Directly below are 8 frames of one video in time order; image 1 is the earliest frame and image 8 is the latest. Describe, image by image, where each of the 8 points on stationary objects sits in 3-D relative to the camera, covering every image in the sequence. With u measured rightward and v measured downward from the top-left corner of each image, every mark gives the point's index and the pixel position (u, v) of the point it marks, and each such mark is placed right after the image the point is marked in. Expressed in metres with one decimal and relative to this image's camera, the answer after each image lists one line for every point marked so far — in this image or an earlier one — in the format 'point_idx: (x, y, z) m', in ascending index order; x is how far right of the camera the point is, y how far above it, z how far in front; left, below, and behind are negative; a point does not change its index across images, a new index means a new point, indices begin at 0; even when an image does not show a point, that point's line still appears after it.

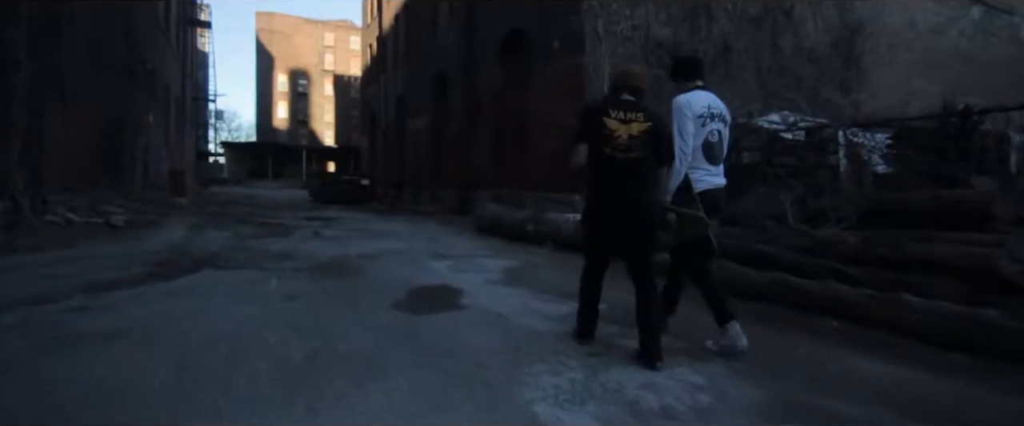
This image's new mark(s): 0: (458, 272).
0: (-0.8, -0.9, +8.0) m
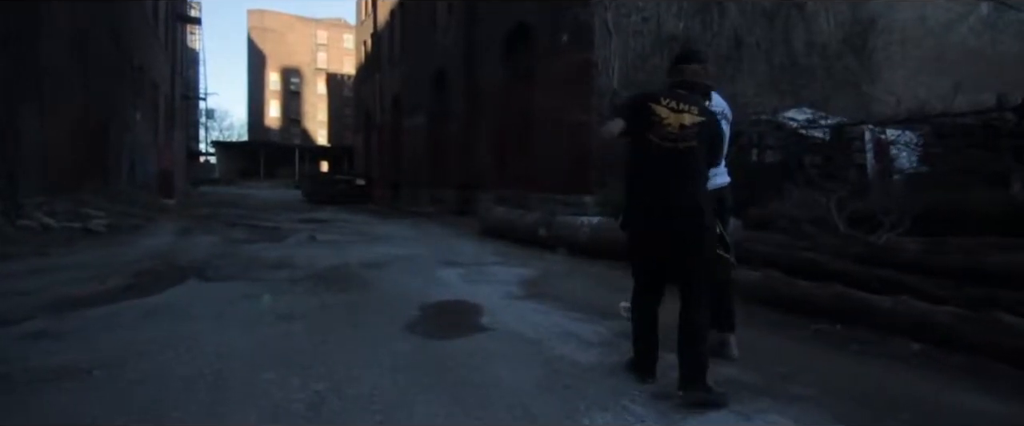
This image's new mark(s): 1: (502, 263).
0: (-0.5, -1.0, +7.2) m
1: (-0.1, -0.8, +9.0) m
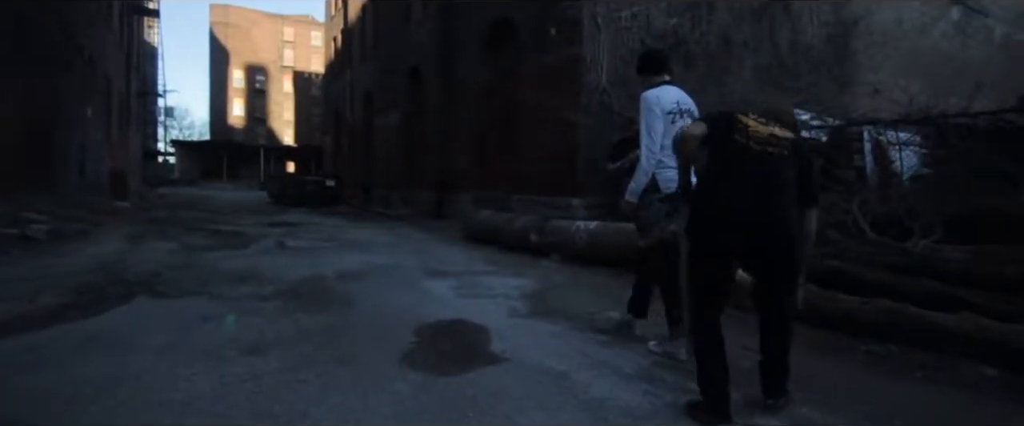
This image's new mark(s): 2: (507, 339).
0: (-0.5, -1.0, +6.4) m
1: (-0.2, -0.9, +8.3) m
2: (0.0, -1.1, +4.8) m
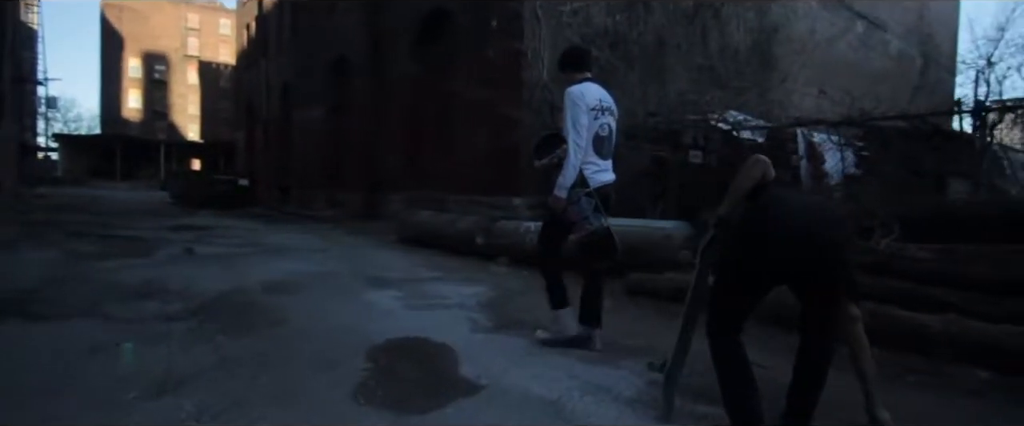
0: (-1.0, -1.0, +5.7) m
1: (-1.0, -0.9, +7.6) m
2: (-0.3, -1.1, +4.1) m
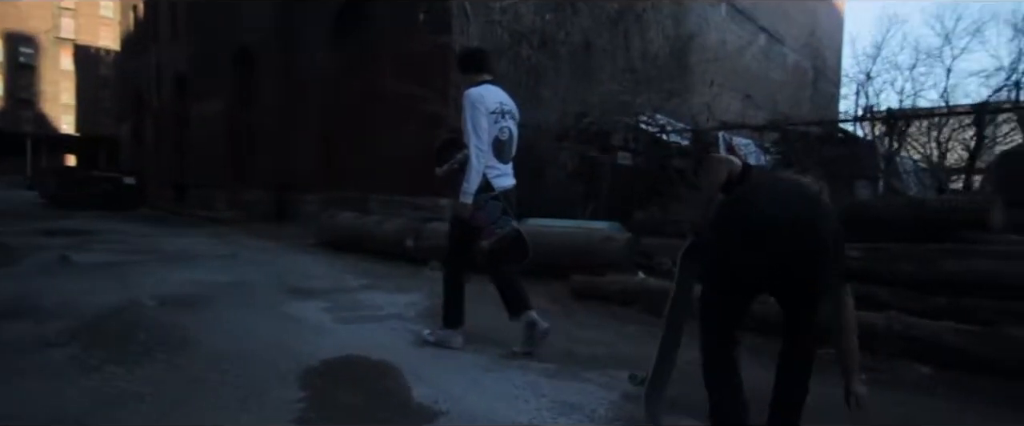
0: (-1.5, -1.1, +5.1) m
1: (-1.8, -0.9, +7.0) m
2: (-0.6, -1.1, +3.7) m
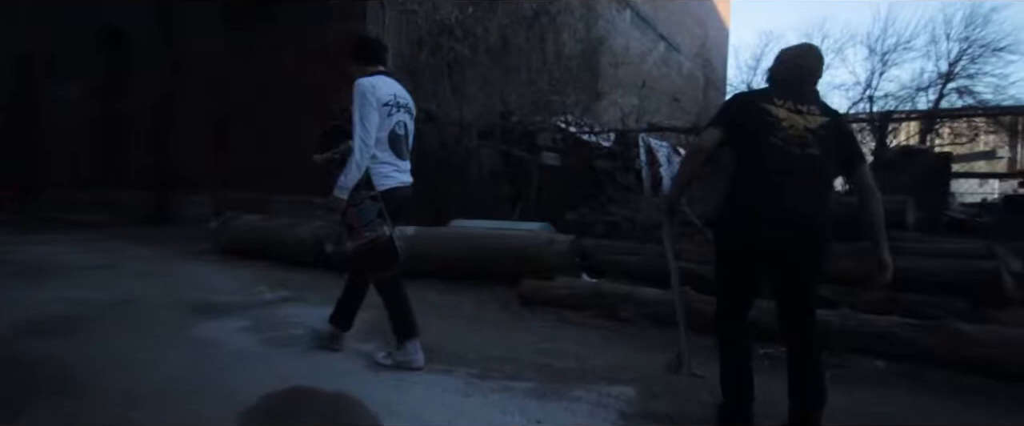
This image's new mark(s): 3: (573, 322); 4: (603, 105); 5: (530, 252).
0: (-1.8, -1.1, +4.4) m
1: (-2.4, -1.0, +6.2) m
2: (-0.6, -1.2, +3.2) m
3: (+0.6, -1.1, +5.7) m
4: (+2.8, +3.3, +16.4) m
5: (+0.2, -0.5, +7.0) m
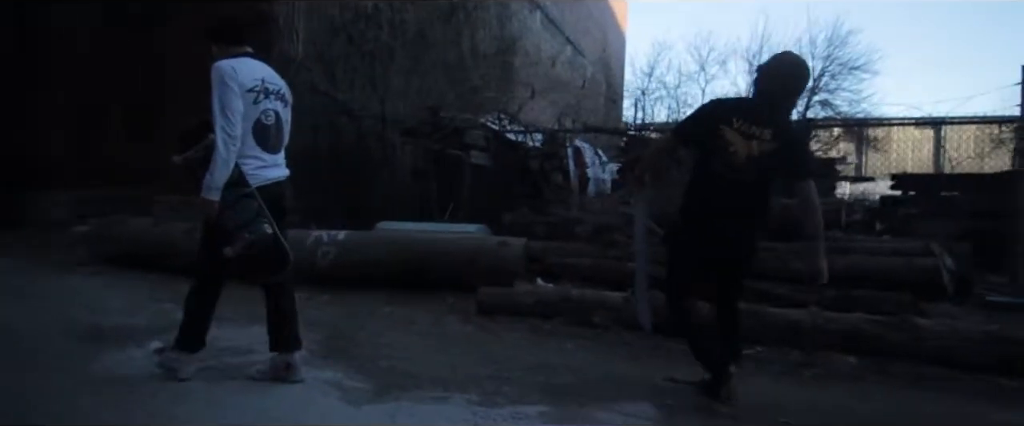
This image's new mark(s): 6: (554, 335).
0: (-1.9, -1.1, +3.6) m
1: (-2.8, -1.0, +5.3) m
2: (-0.5, -1.2, +2.7) m
3: (+0.3, -1.2, +5.4) m
4: (+0.3, +3.3, +16.3) m
5: (-0.4, -0.5, +6.5) m
6: (+0.4, -1.2, +5.2) m
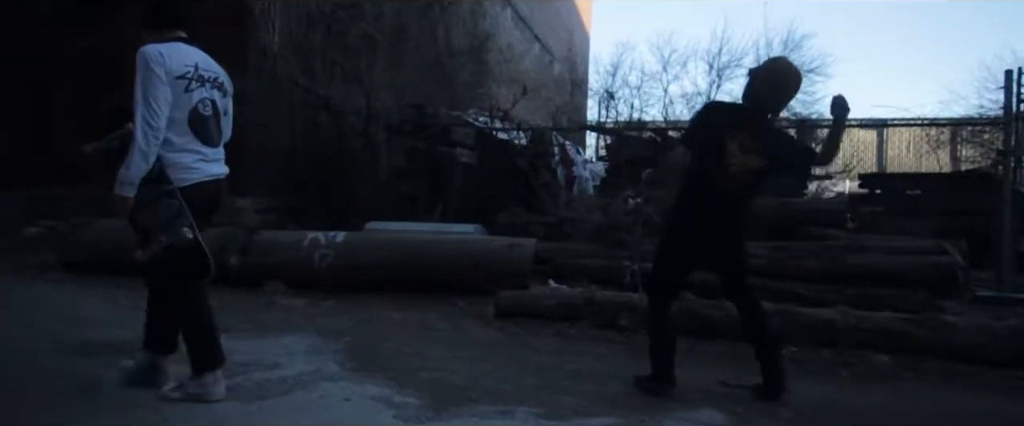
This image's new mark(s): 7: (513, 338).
0: (-1.5, -1.1, +3.3) m
1: (-2.6, -1.0, +4.8) m
2: (0.0, -1.2, +2.5) m
3: (+0.6, -1.2, +5.2) m
4: (-0.4, +3.3, +16.1) m
5: (-0.2, -0.5, +6.3) m
6: (+0.6, -1.2, +5.1) m
7: (0.0, -1.2, +5.0) m
